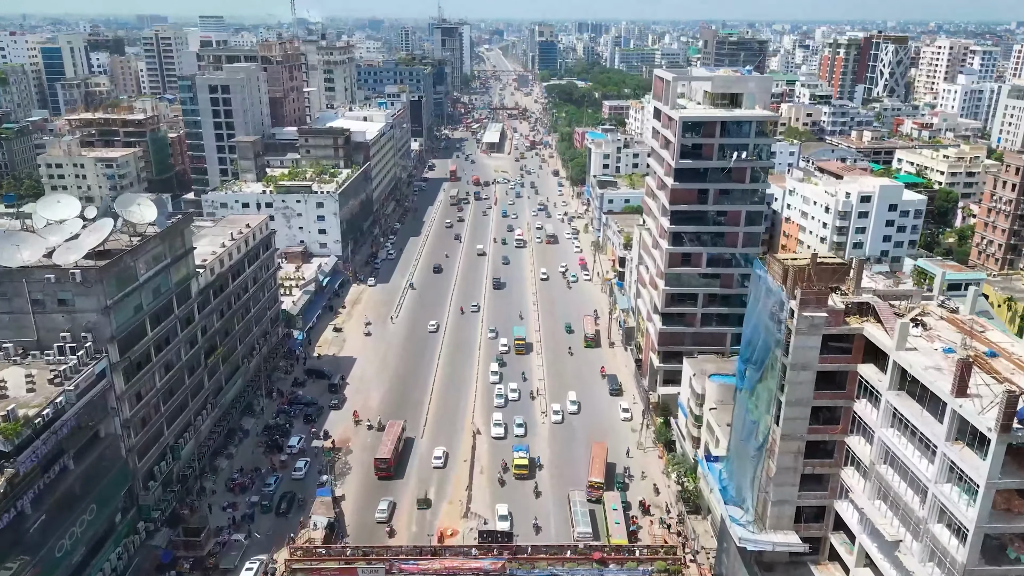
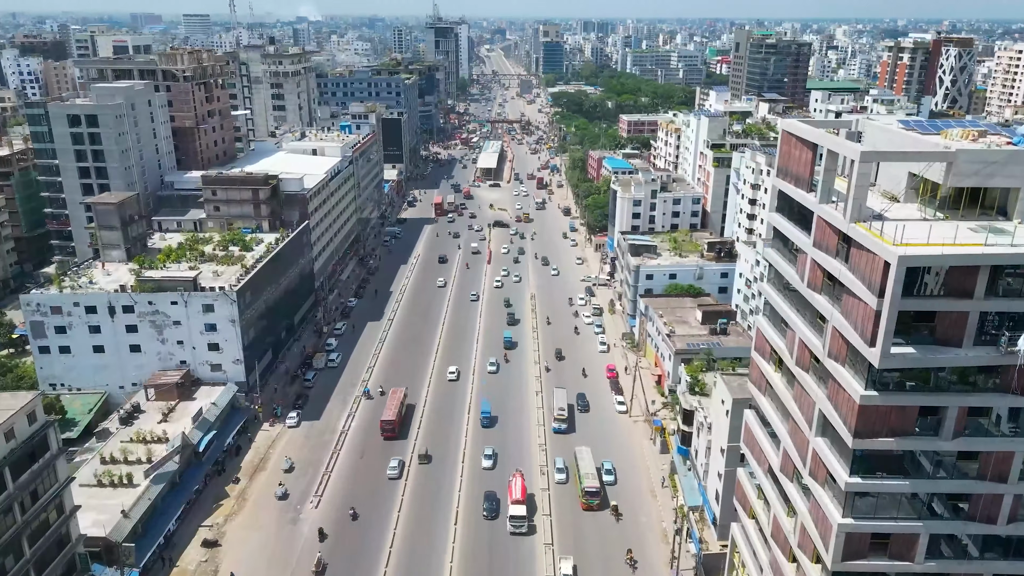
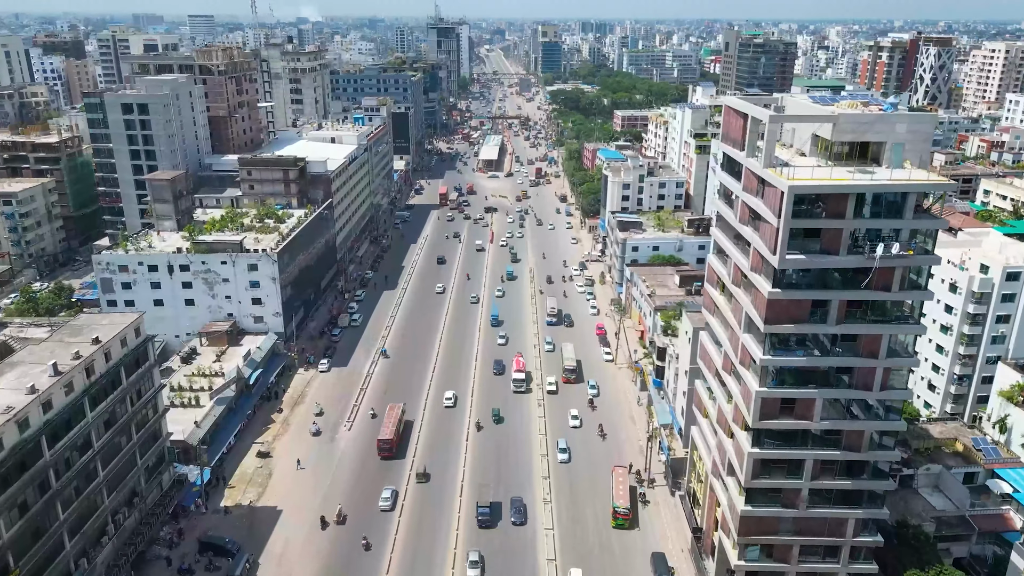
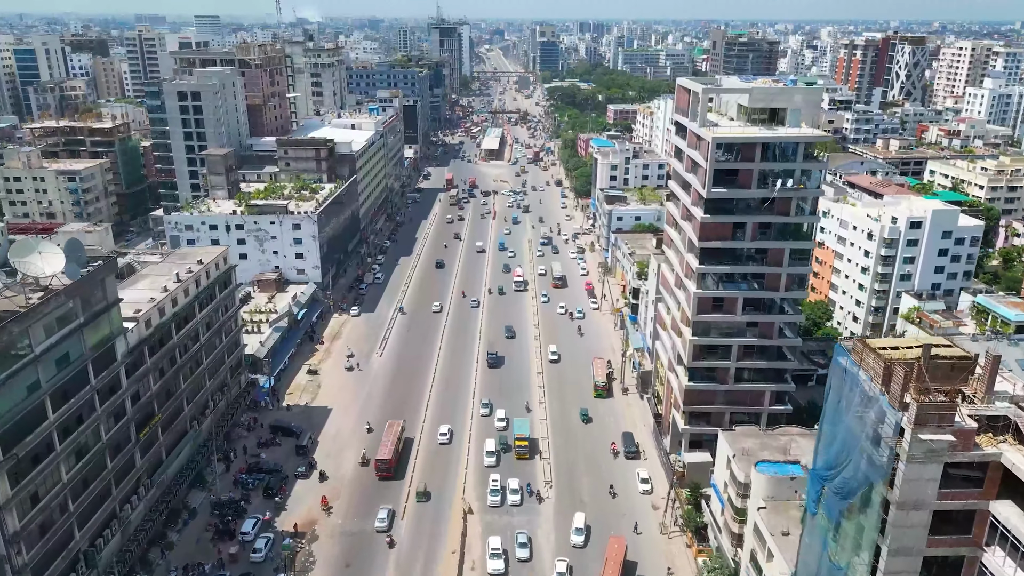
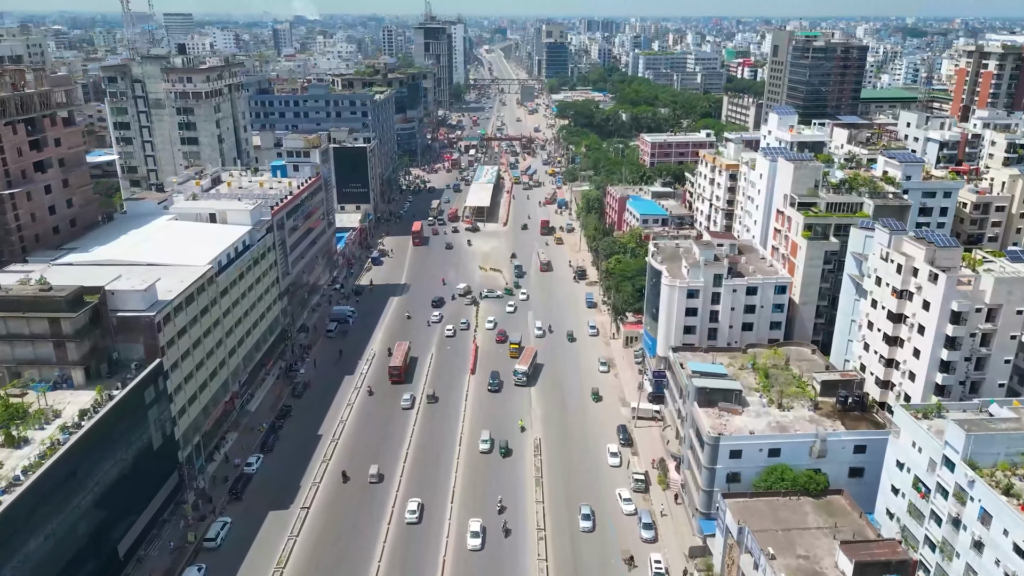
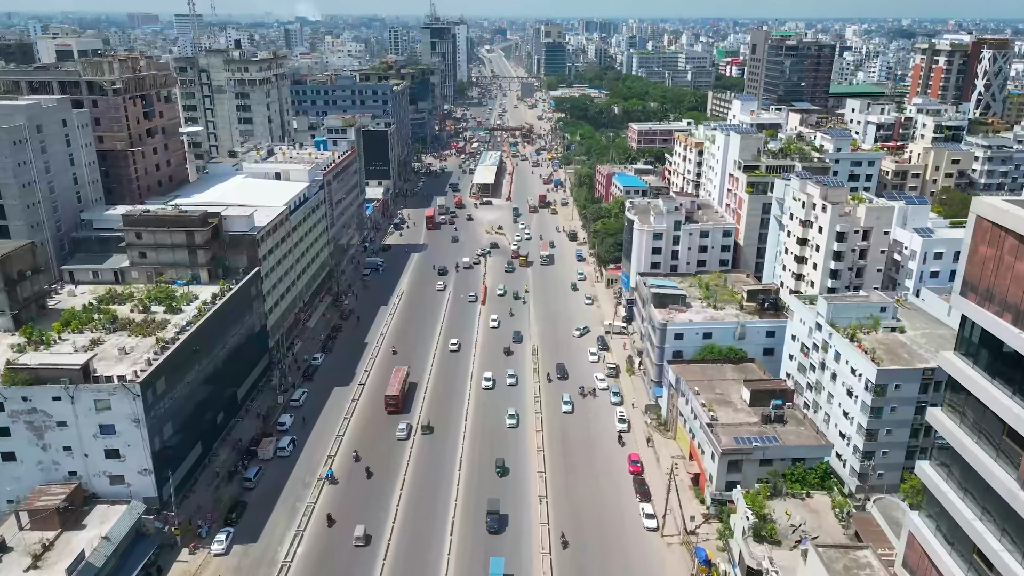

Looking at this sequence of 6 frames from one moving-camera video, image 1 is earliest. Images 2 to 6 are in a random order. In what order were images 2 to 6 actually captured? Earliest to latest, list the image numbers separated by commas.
4, 3, 2, 6, 5
